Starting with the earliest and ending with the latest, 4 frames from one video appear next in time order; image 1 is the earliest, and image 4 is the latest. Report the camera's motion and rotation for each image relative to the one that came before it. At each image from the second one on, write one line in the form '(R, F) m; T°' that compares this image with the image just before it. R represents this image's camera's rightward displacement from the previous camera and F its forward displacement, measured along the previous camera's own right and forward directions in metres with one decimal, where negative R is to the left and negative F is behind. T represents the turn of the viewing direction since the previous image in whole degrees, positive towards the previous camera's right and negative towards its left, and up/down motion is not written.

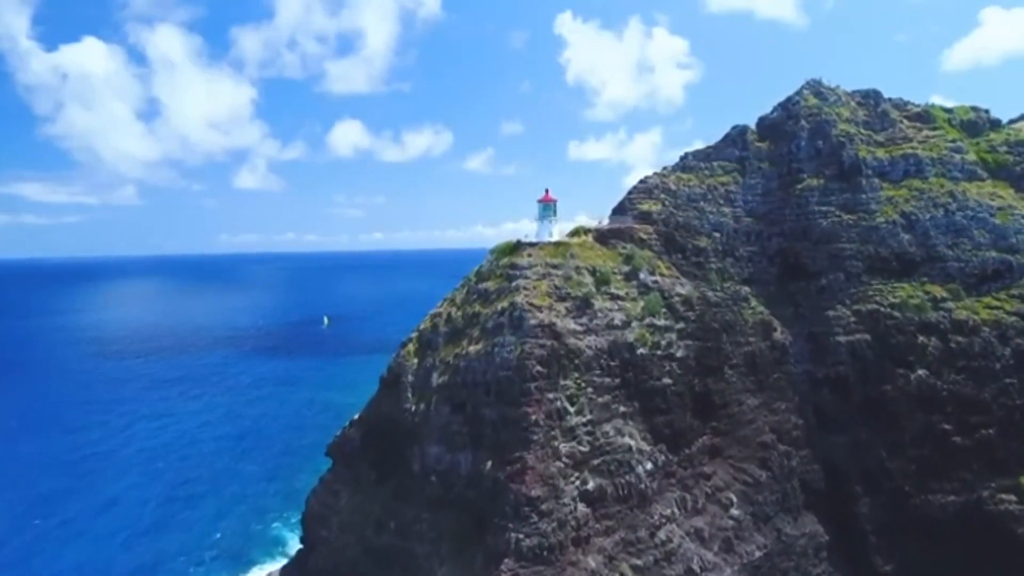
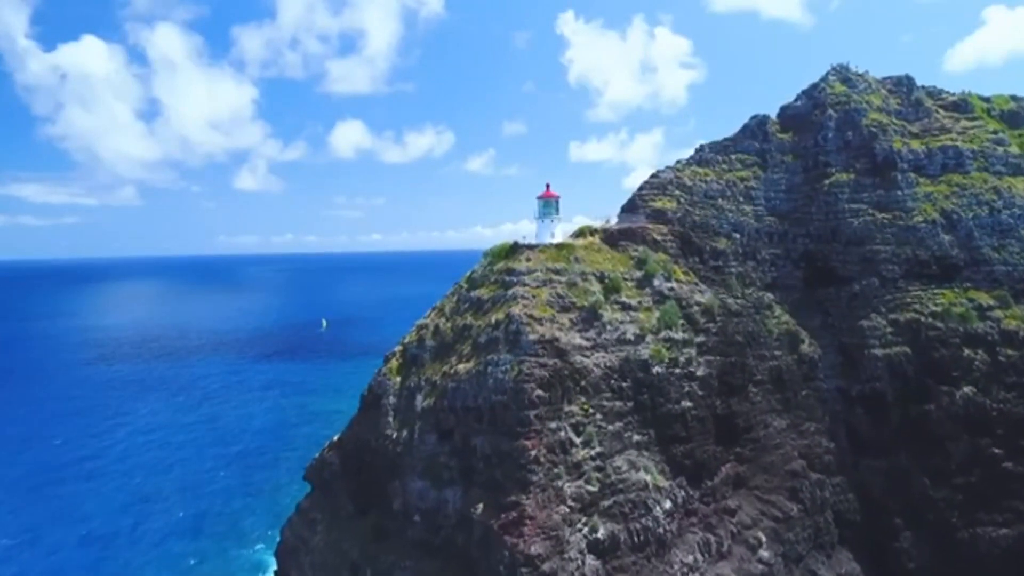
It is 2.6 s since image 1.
(+0.1, +4.4) m; 0°
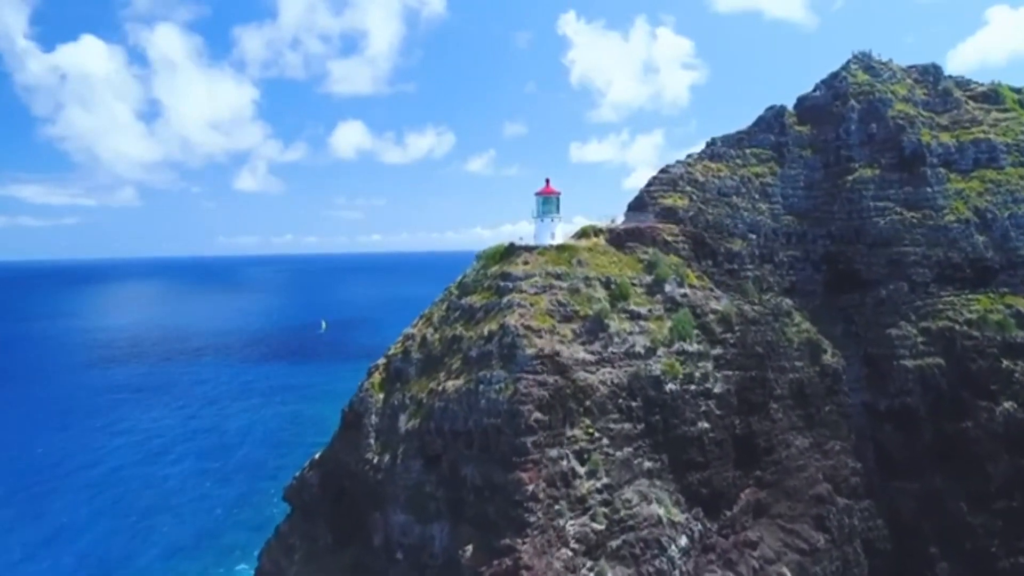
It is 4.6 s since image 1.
(+0.2, +3.2) m; 0°
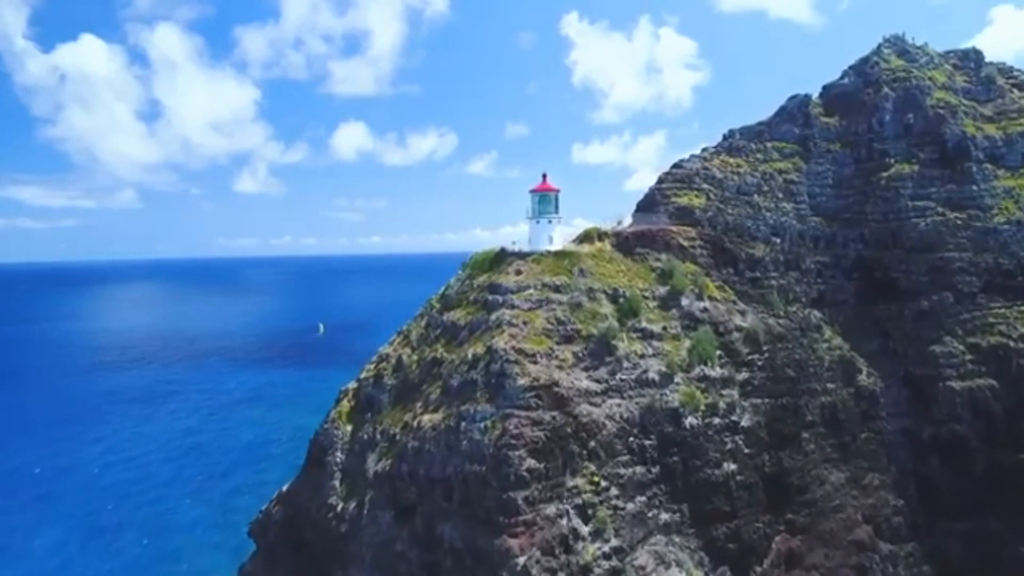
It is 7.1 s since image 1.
(+0.3, +4.2) m; 0°
